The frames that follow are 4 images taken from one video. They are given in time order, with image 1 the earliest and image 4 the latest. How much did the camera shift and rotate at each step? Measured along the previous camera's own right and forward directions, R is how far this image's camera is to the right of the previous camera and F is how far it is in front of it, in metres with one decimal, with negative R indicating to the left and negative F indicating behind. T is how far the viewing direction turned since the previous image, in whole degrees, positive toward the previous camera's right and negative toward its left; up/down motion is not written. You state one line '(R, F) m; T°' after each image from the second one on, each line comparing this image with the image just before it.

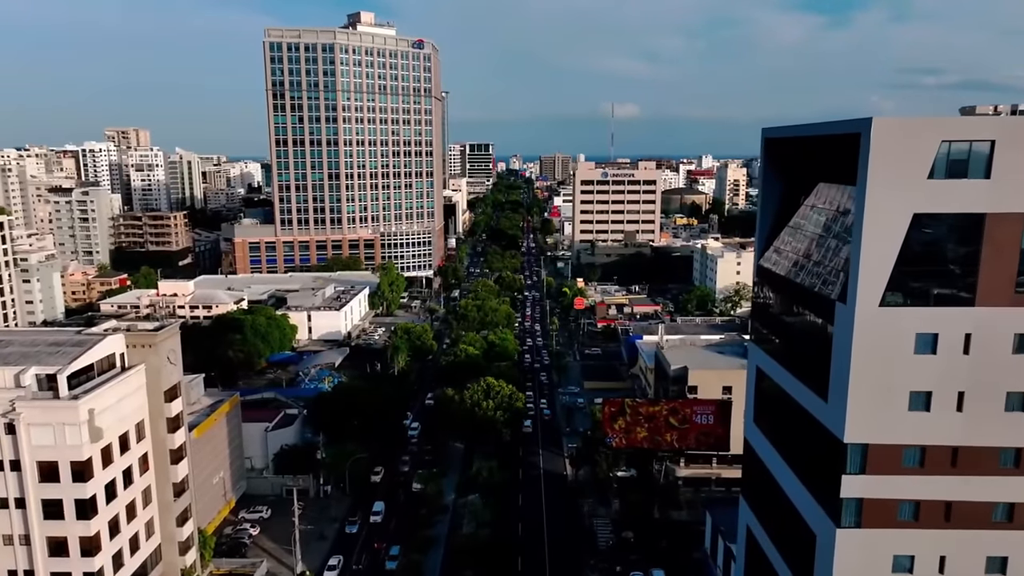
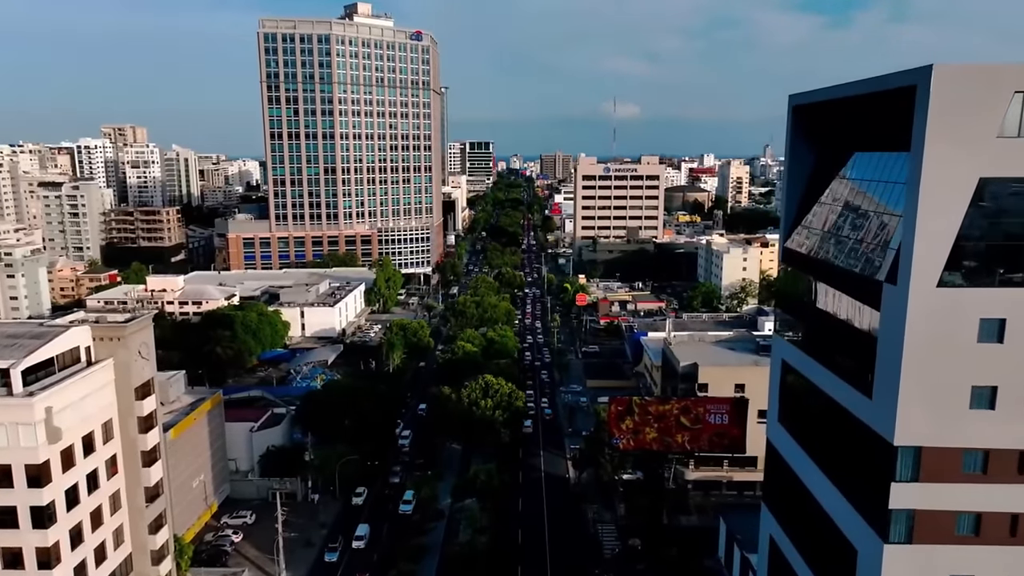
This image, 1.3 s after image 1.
(+0.1, +3.0) m; 0°
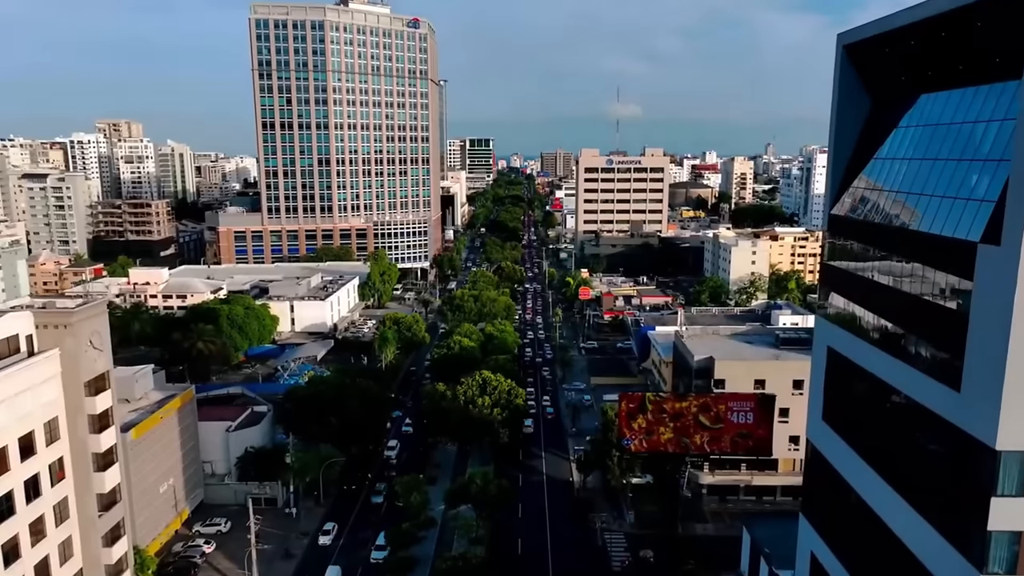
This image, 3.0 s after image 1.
(+0.1, +4.2) m; 0°
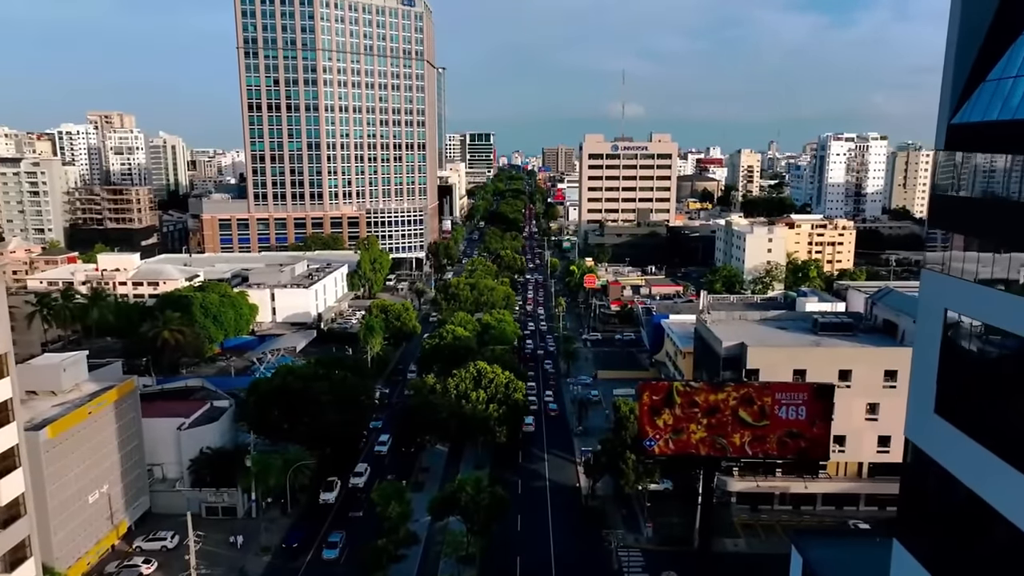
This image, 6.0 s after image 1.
(+0.2, +6.7) m; 0°
